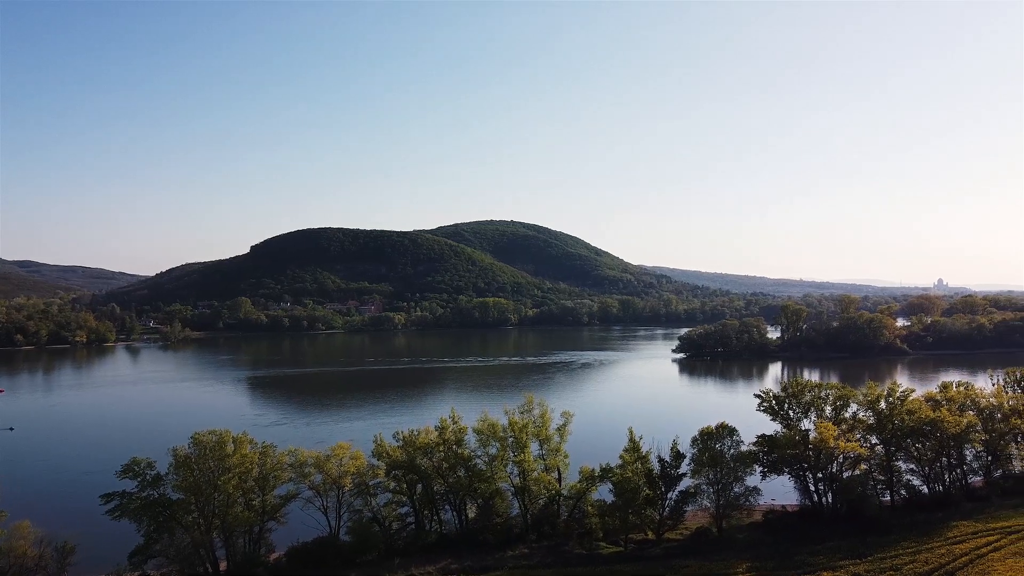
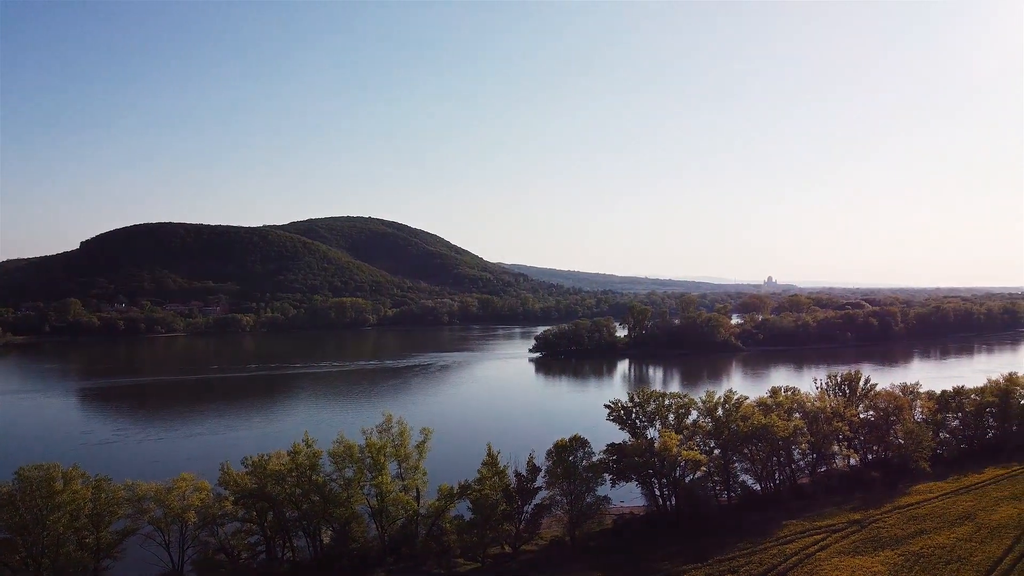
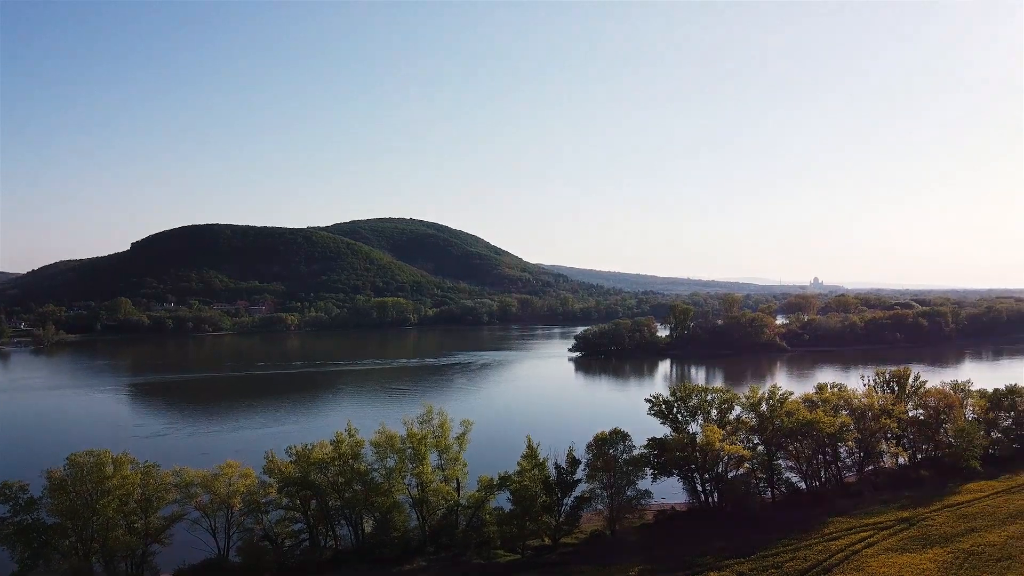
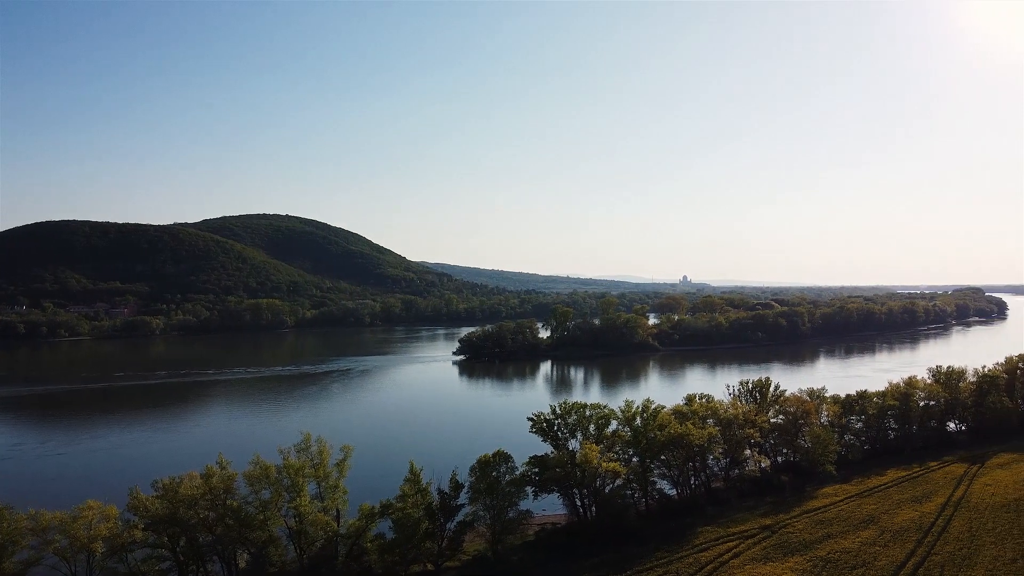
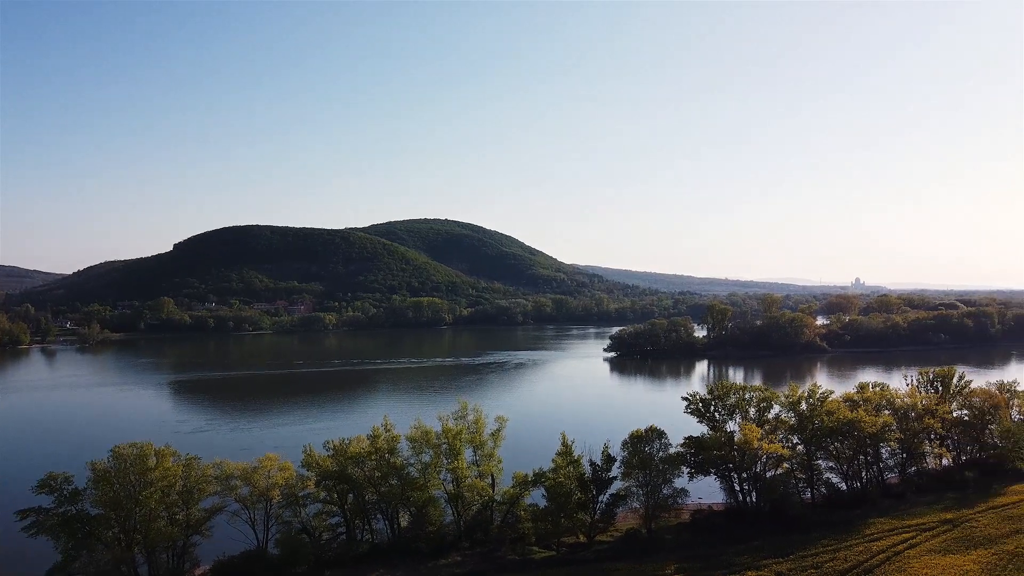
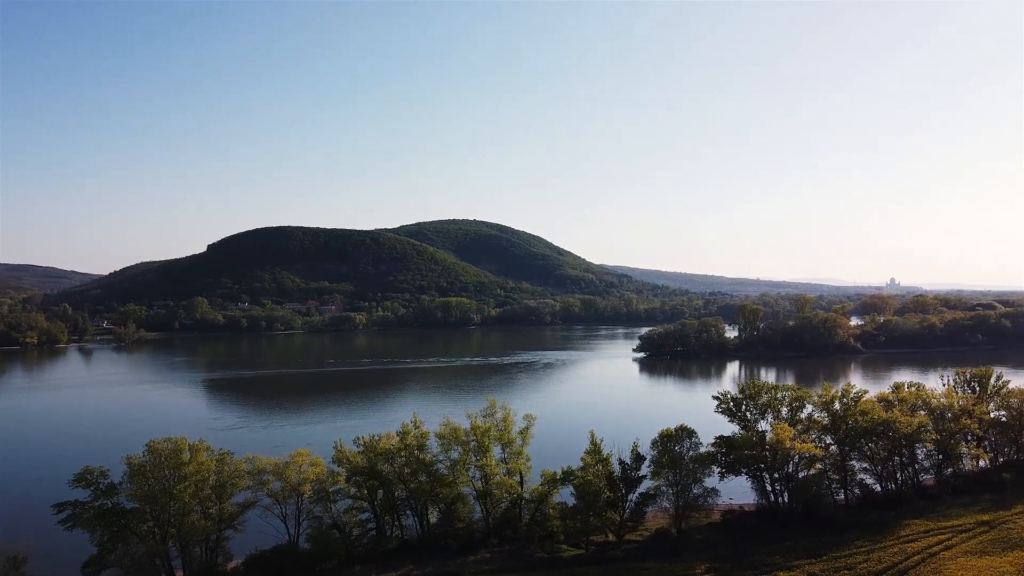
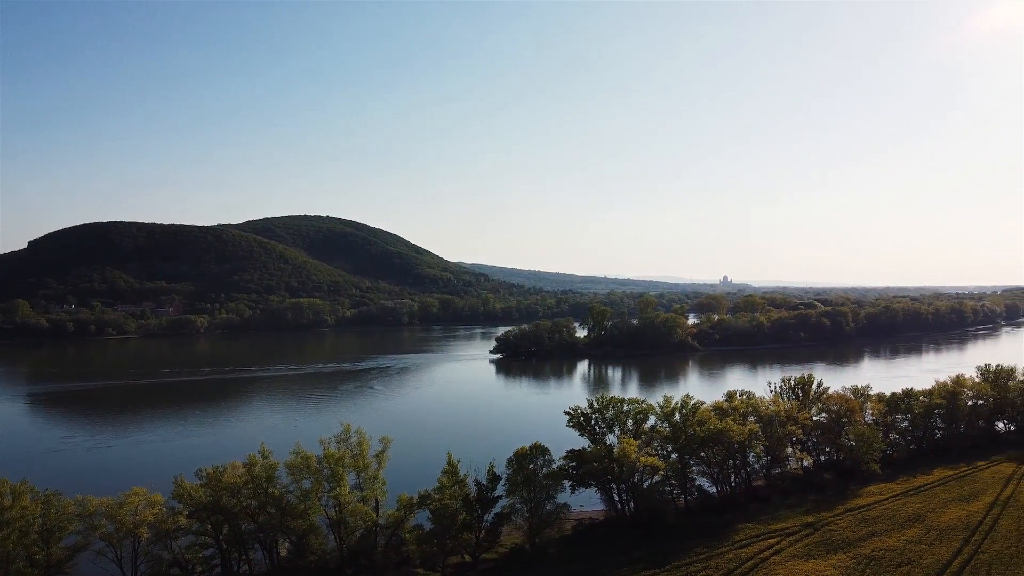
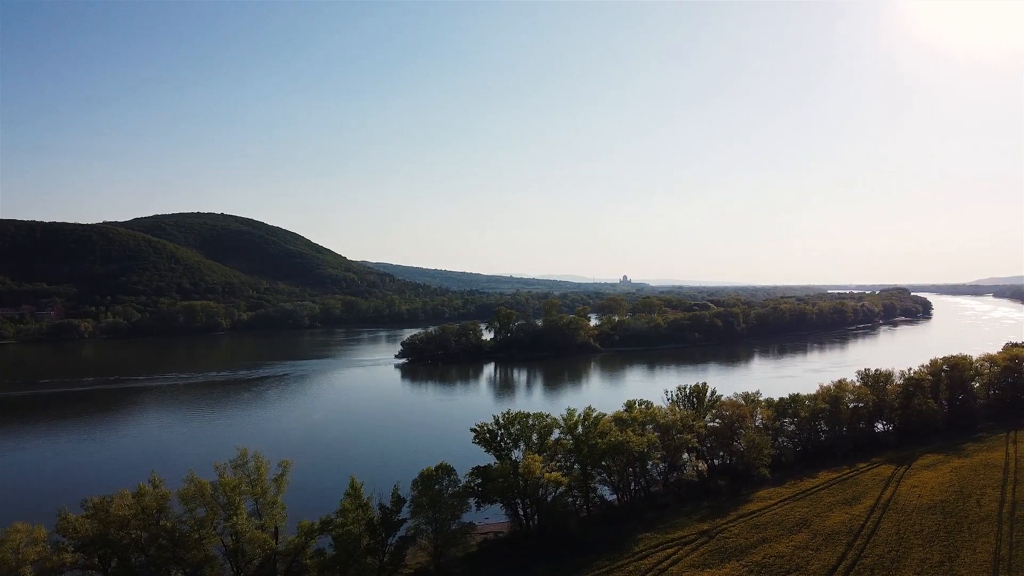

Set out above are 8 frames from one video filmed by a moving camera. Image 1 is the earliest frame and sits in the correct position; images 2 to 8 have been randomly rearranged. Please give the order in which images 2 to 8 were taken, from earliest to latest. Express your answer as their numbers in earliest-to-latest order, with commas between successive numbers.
6, 5, 3, 2, 7, 4, 8
